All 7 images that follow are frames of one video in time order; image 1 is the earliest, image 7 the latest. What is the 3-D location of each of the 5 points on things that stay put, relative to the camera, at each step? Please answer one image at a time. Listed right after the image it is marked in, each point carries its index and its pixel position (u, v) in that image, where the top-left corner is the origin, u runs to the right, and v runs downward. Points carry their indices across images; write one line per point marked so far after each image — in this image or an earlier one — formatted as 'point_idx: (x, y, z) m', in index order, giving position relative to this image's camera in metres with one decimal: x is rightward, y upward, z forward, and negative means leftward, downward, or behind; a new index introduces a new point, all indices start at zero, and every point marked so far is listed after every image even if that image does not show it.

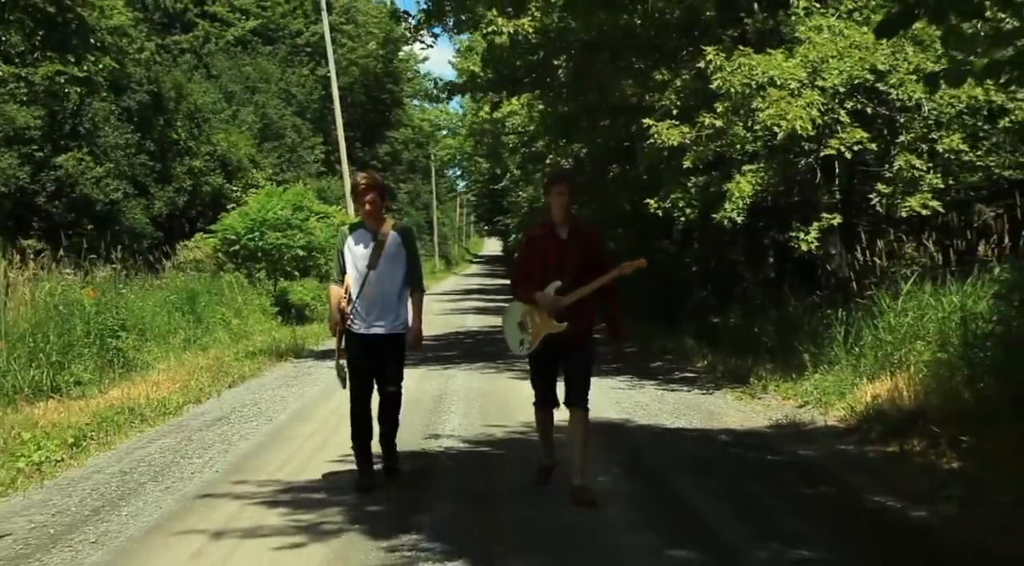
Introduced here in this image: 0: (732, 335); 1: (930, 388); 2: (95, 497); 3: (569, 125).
0: (+3.1, -0.7, +16.6) m
1: (+3.4, -0.8, +9.6) m
2: (-2.5, -1.3, +7.1) m
3: (+1.0, +2.6, +18.9) m
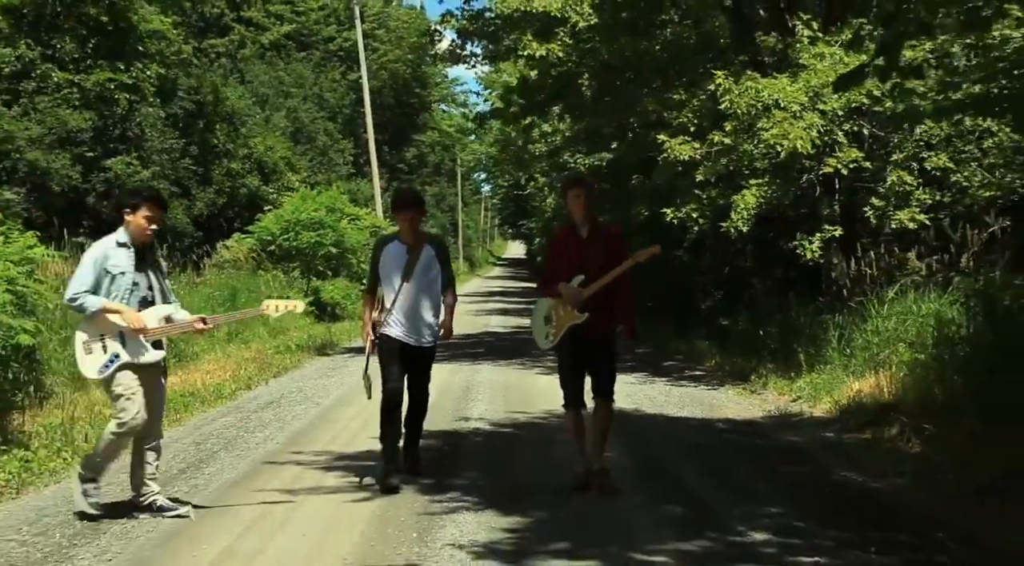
0: (+3.4, -0.8, +17.8) m
1: (+3.6, -0.9, +10.7) m
2: (-2.4, -1.2, +8.4) m
3: (+1.4, +2.6, +20.1) m
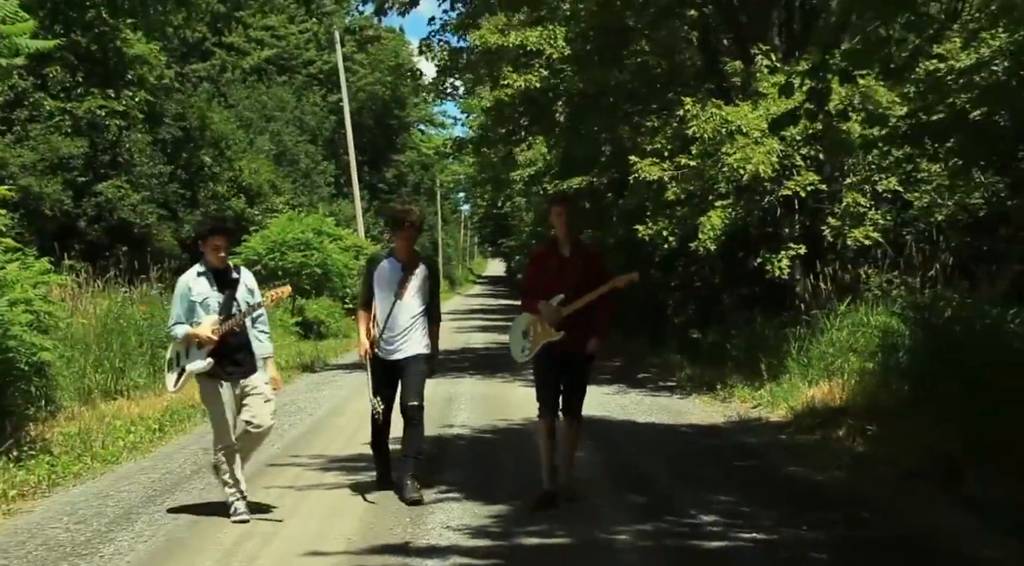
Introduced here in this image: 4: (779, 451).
0: (+3.1, -1.1, +18.7) m
1: (+3.4, -1.1, +11.7) m
2: (-2.5, -1.4, +9.2) m
3: (+1.1, +2.3, +21.0) m
4: (+2.3, -1.5, +10.2) m
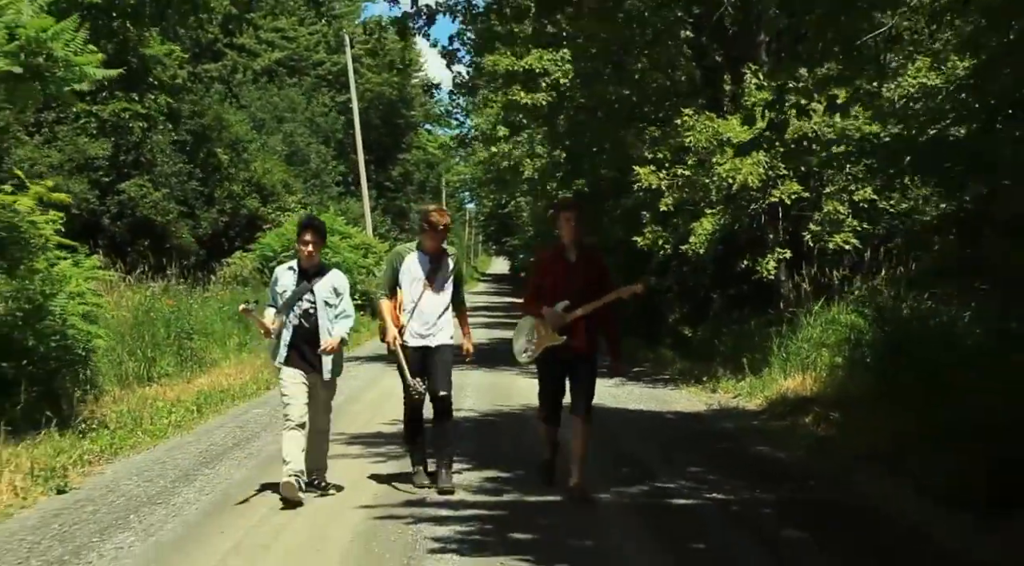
0: (+3.2, -1.1, +19.9) m
1: (+3.4, -1.1, +12.9) m
2: (-2.5, -1.4, +10.5) m
3: (+1.1, +2.3, +22.3) m
4: (+2.3, -1.5, +11.4) m
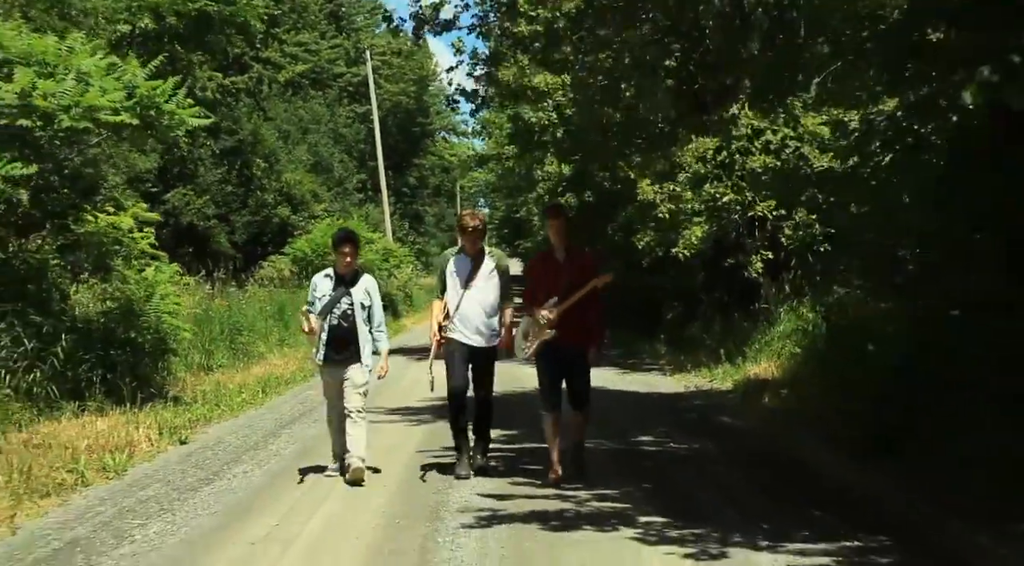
0: (+3.4, -1.1, +22.4) m
1: (+3.6, -1.1, +15.4) m
2: (-2.4, -1.4, +13.1) m
3: (+1.4, +2.2, +24.8) m
4: (+2.4, -1.5, +14.0) m
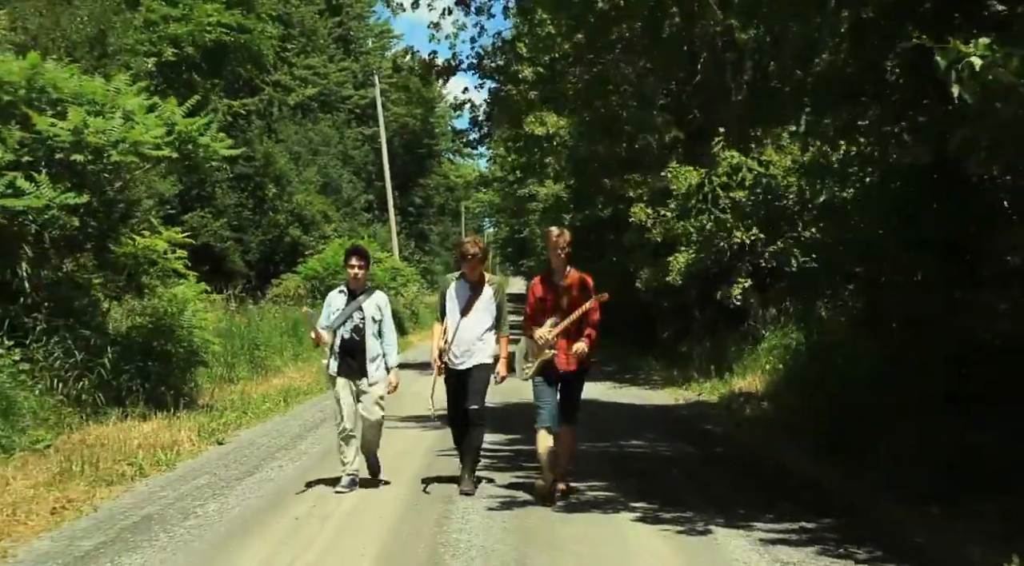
0: (+3.4, -1.5, +23.7) m
1: (+3.6, -1.4, +16.6) m
2: (-2.4, -1.6, +14.3) m
3: (+1.4, +1.8, +26.1) m
4: (+2.5, -1.8, +15.2) m
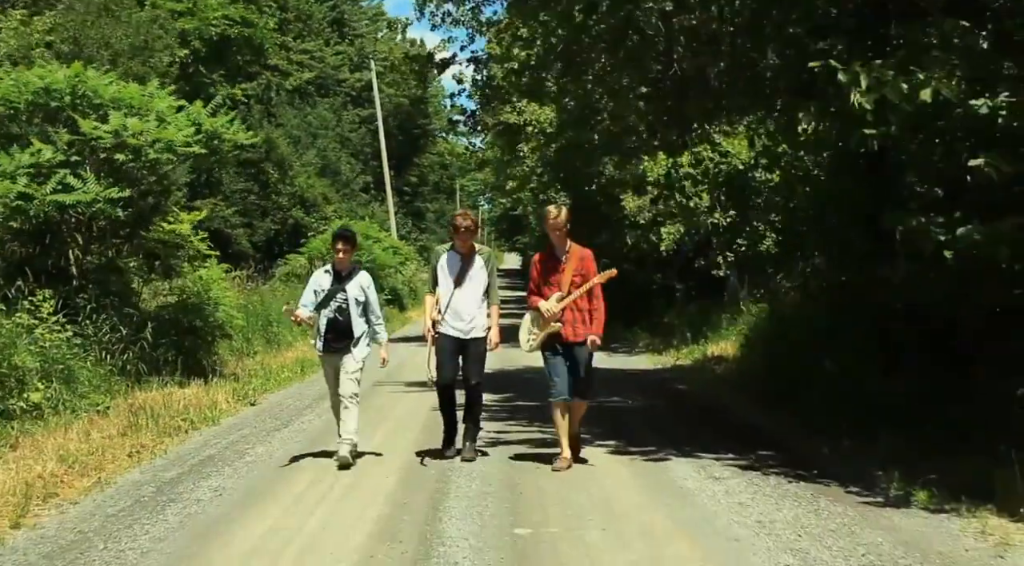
0: (+3.3, -0.9, +25.4) m
1: (+3.5, -1.0, +18.4) m
2: (-2.5, -1.4, +16.1) m
3: (+1.3, +2.4, +27.8) m
4: (+2.4, -1.4, +16.9) m
